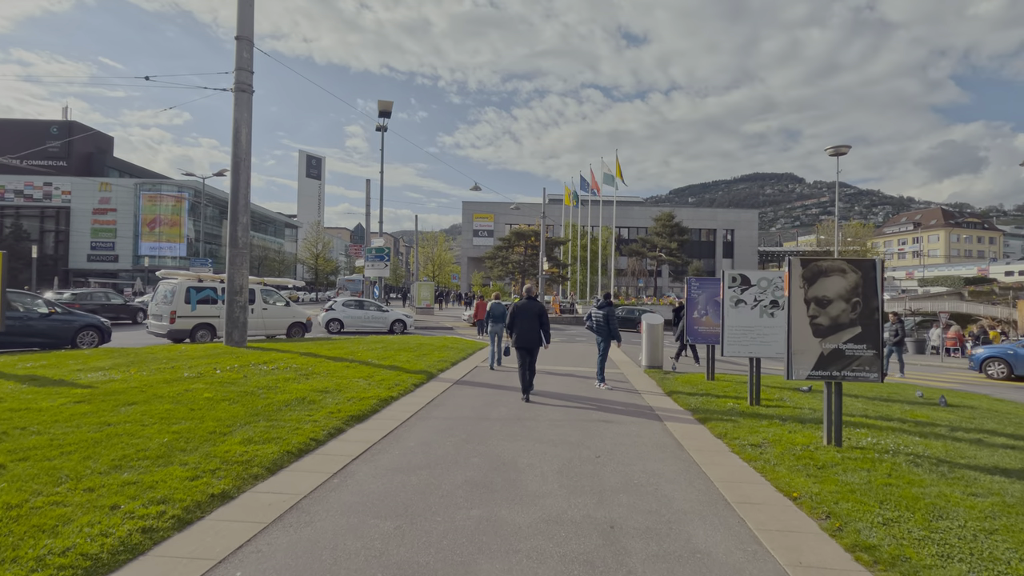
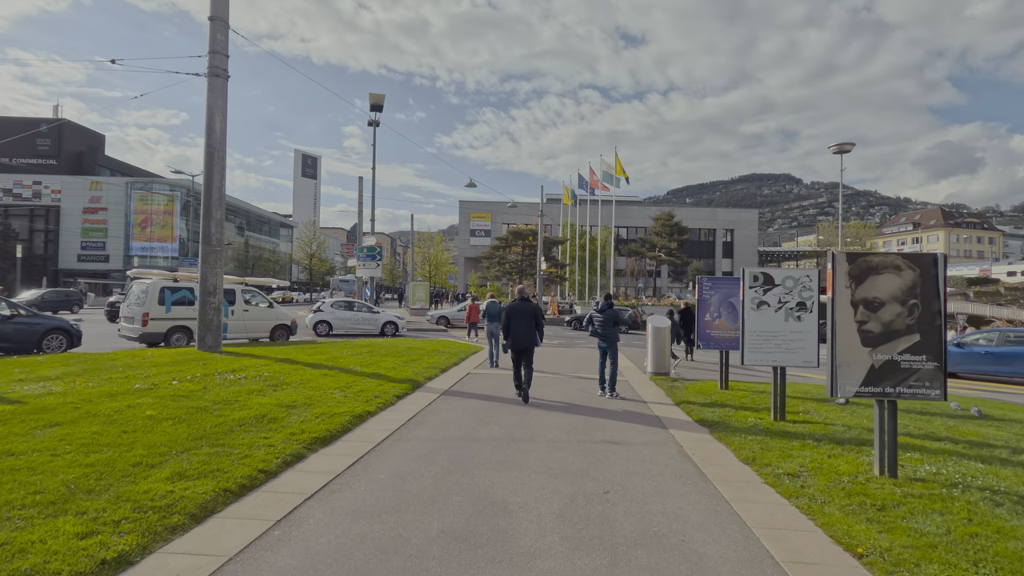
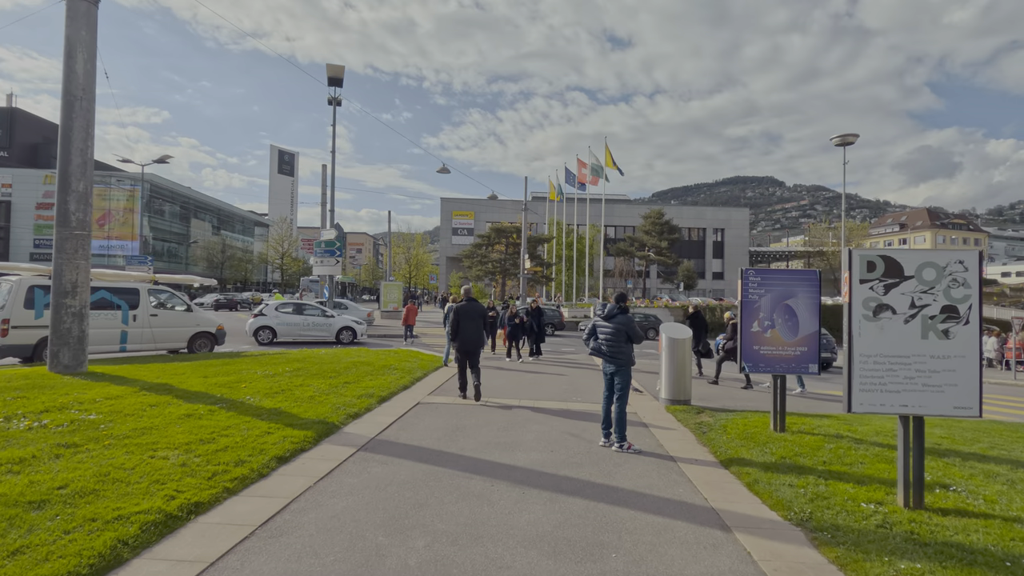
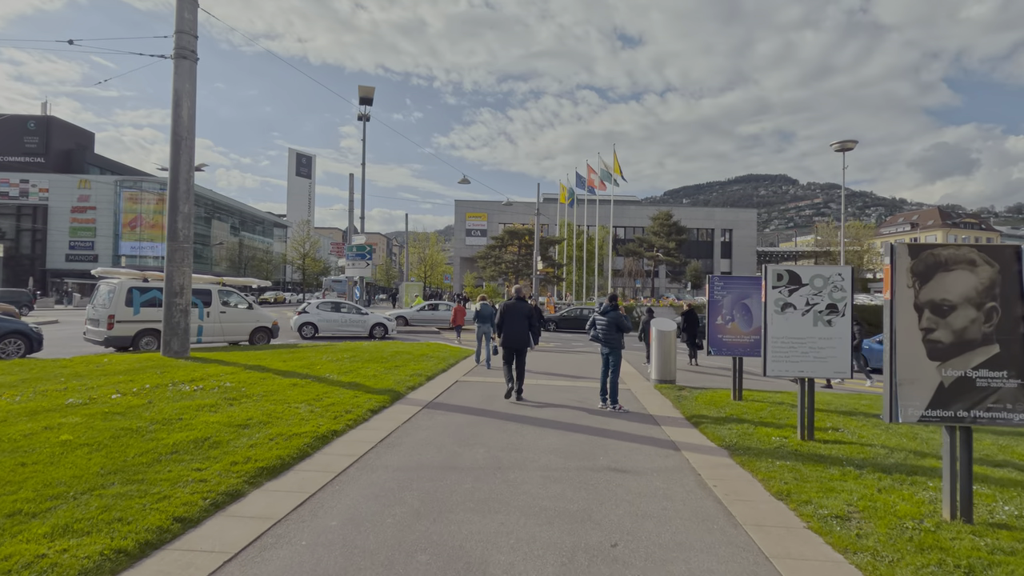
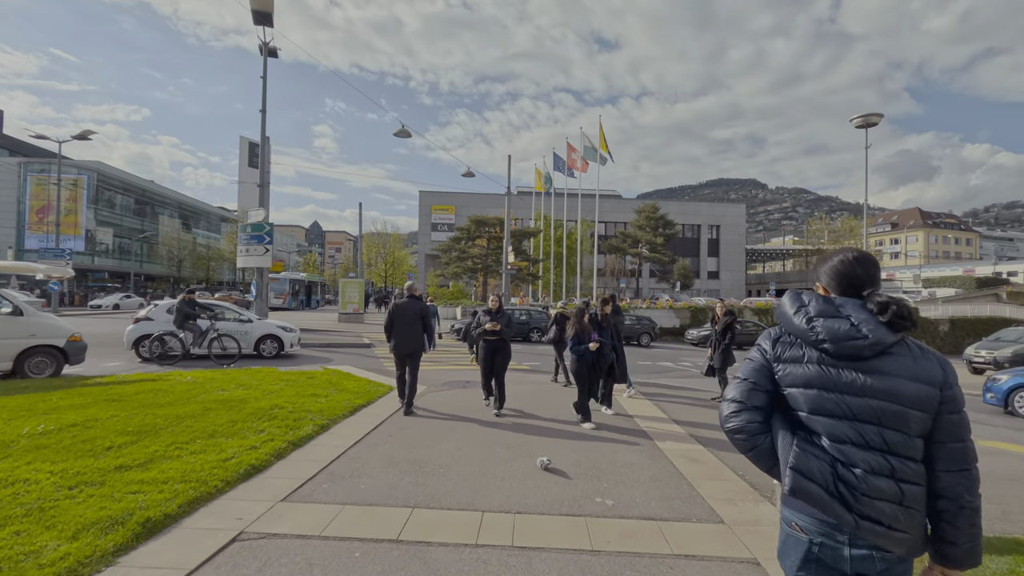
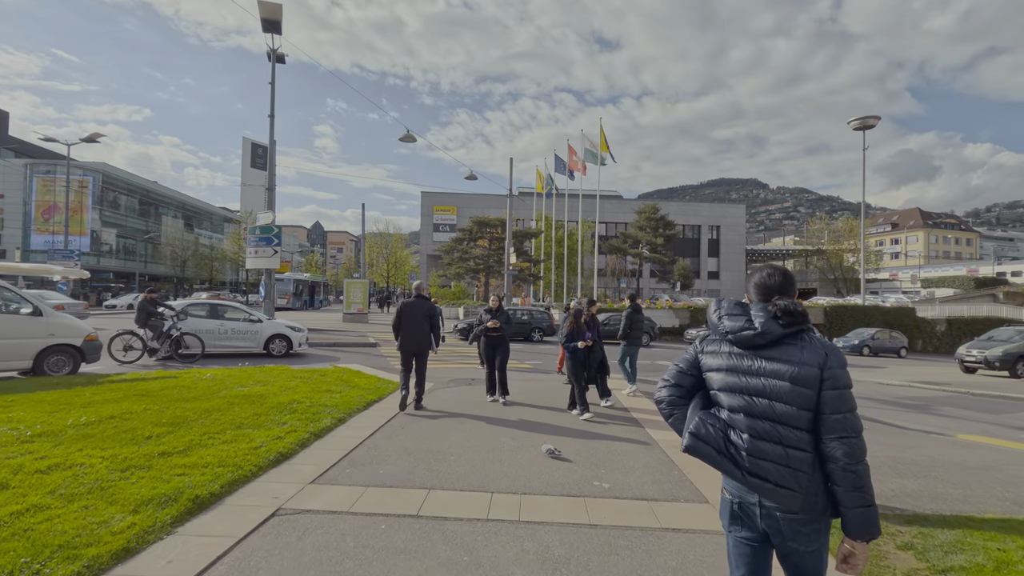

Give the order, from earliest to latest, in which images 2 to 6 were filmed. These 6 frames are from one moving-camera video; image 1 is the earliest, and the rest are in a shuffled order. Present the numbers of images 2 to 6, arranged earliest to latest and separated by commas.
2, 4, 3, 6, 5
